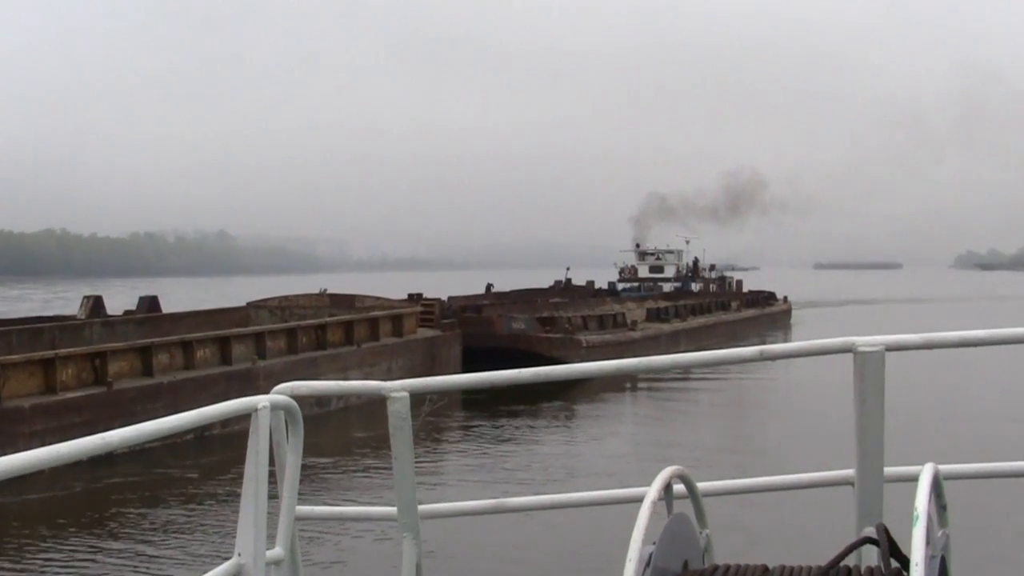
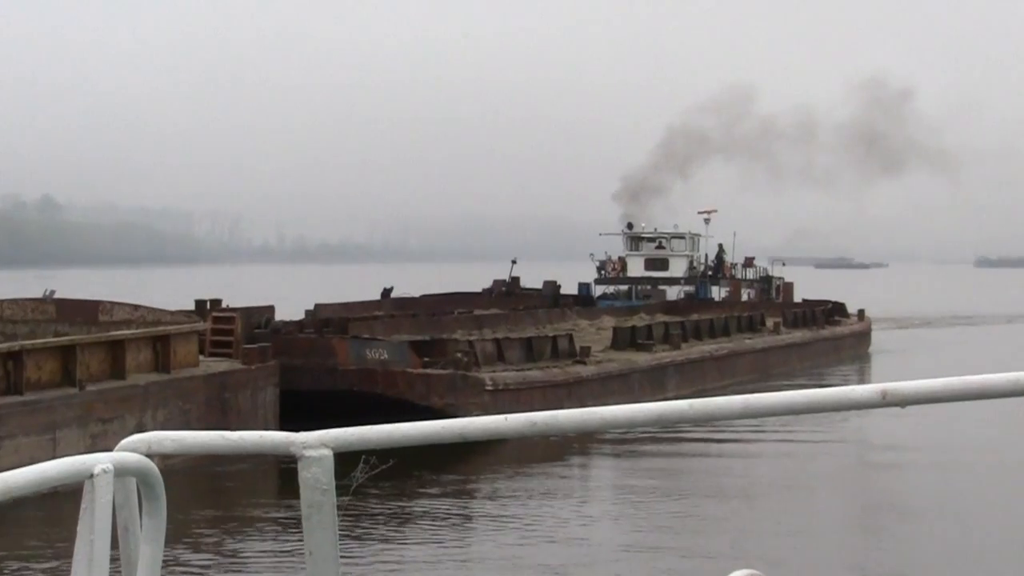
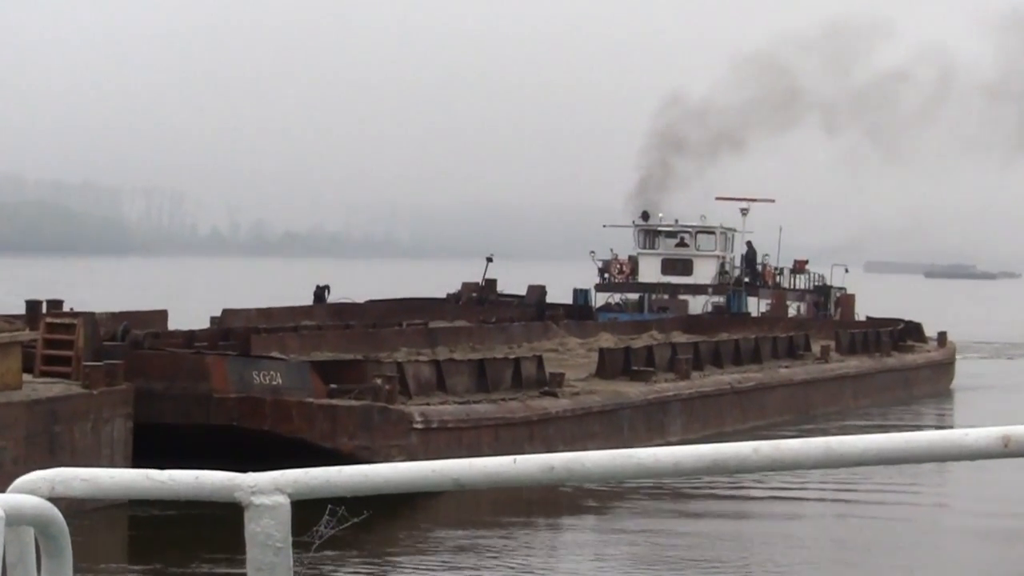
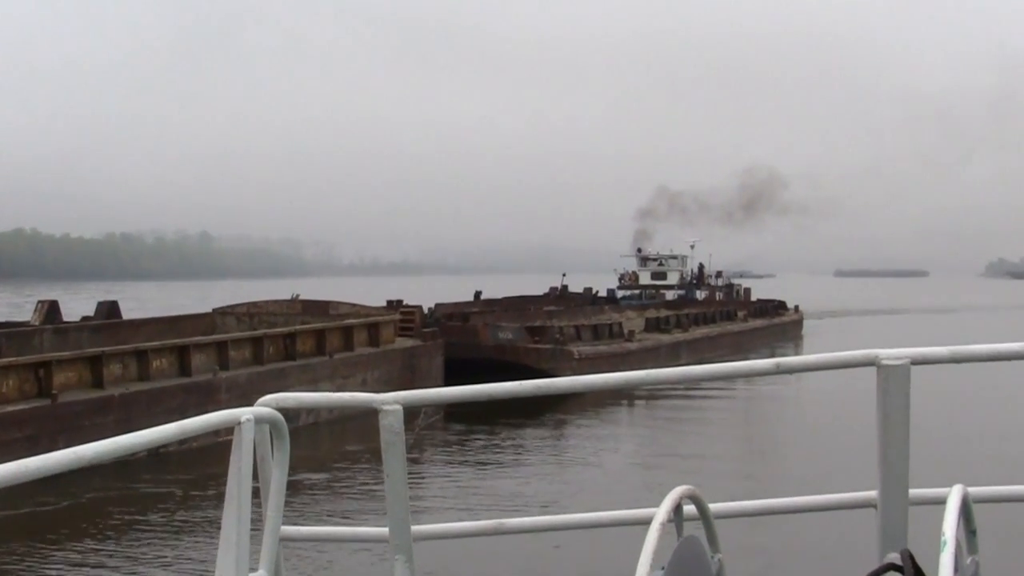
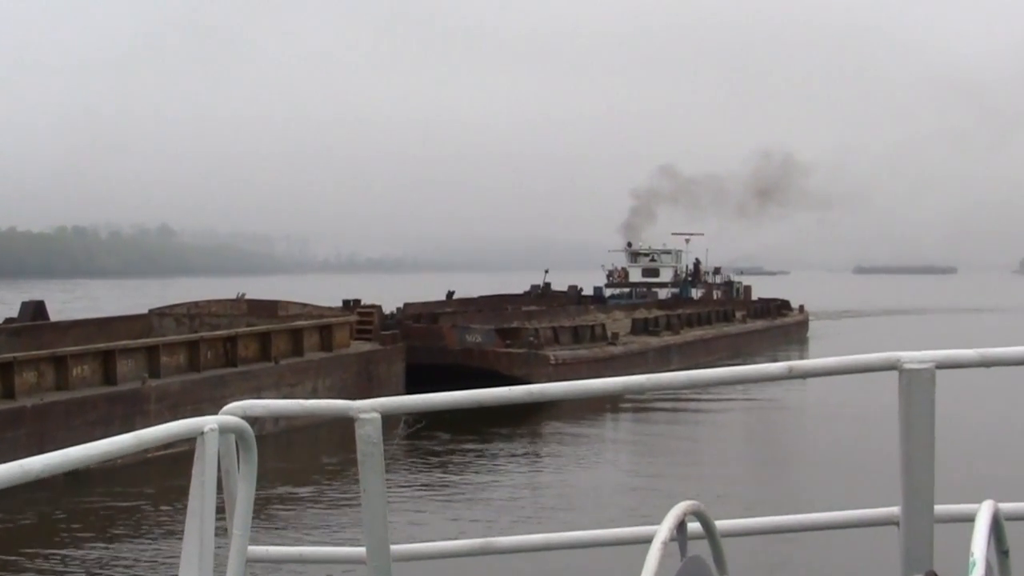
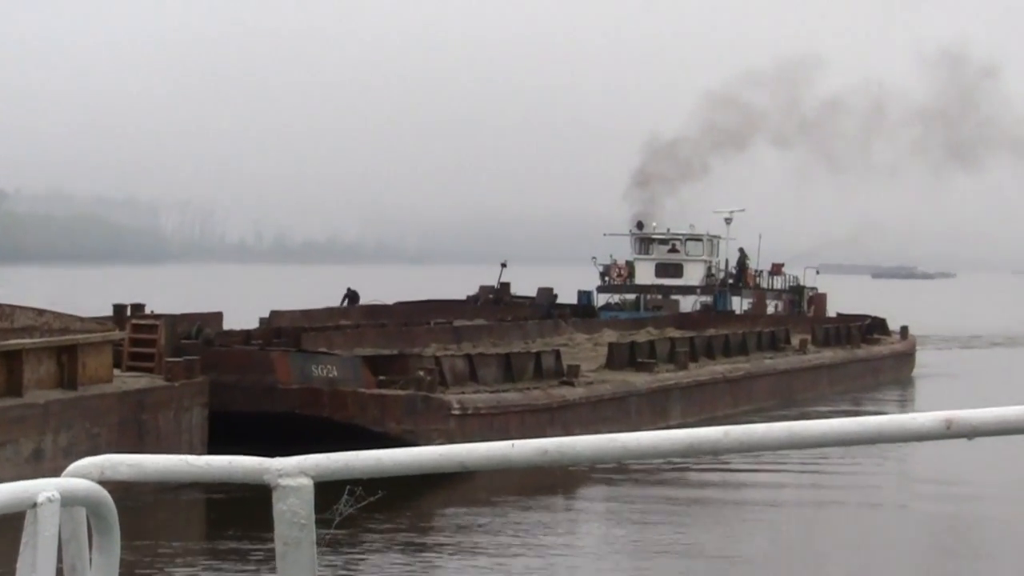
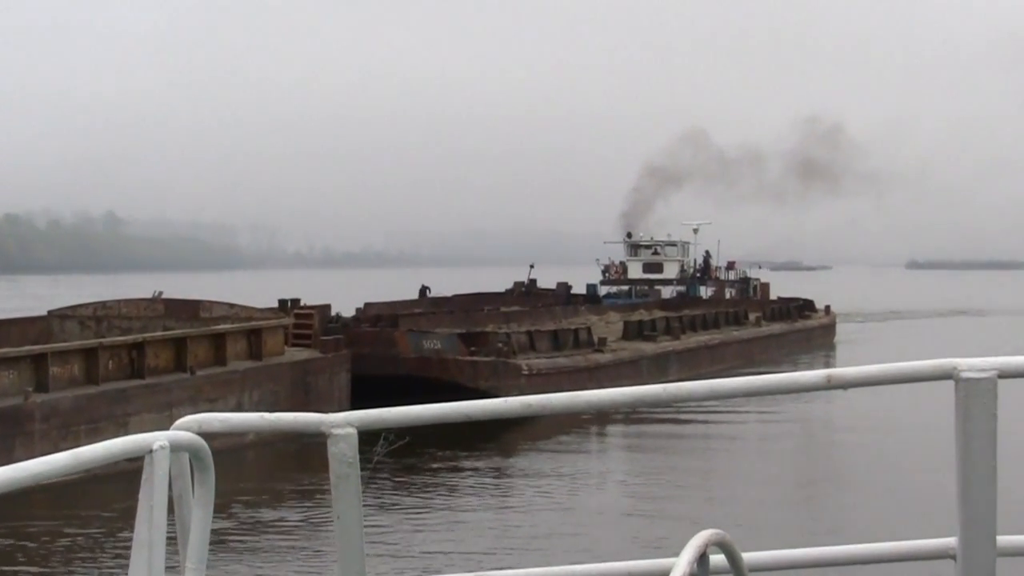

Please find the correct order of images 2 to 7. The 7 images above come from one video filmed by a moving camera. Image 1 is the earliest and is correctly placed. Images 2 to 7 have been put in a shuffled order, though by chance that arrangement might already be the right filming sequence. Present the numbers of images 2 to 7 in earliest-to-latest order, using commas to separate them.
4, 5, 7, 2, 6, 3
